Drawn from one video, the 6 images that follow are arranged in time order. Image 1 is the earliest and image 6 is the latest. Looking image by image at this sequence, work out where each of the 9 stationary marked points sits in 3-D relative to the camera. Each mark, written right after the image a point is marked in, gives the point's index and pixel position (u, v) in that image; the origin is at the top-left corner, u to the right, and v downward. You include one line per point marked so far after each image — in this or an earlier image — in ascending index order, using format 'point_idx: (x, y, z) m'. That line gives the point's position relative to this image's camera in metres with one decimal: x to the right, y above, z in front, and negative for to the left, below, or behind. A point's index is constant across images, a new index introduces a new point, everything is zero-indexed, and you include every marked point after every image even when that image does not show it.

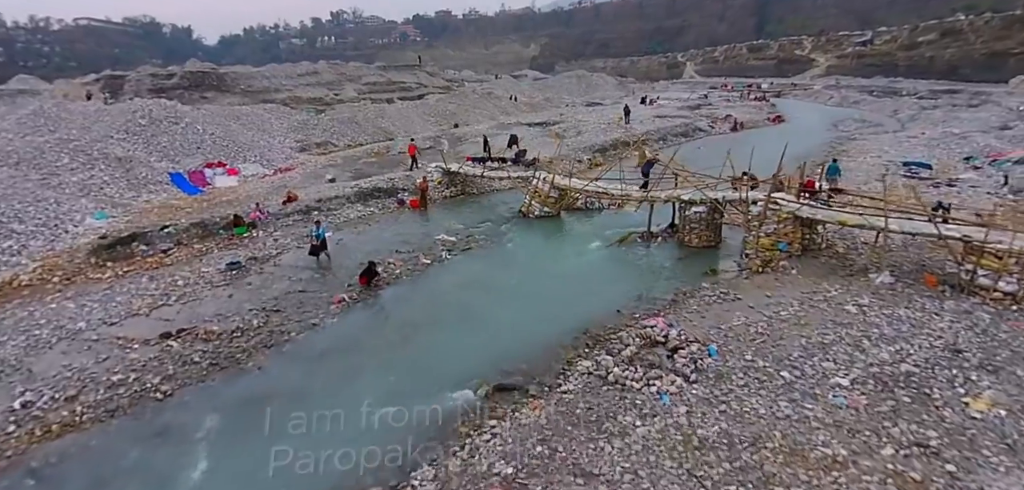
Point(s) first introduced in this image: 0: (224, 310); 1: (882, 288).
0: (-8.8, -2.0, +15.1) m
1: (+9.5, -1.1, +12.7) m
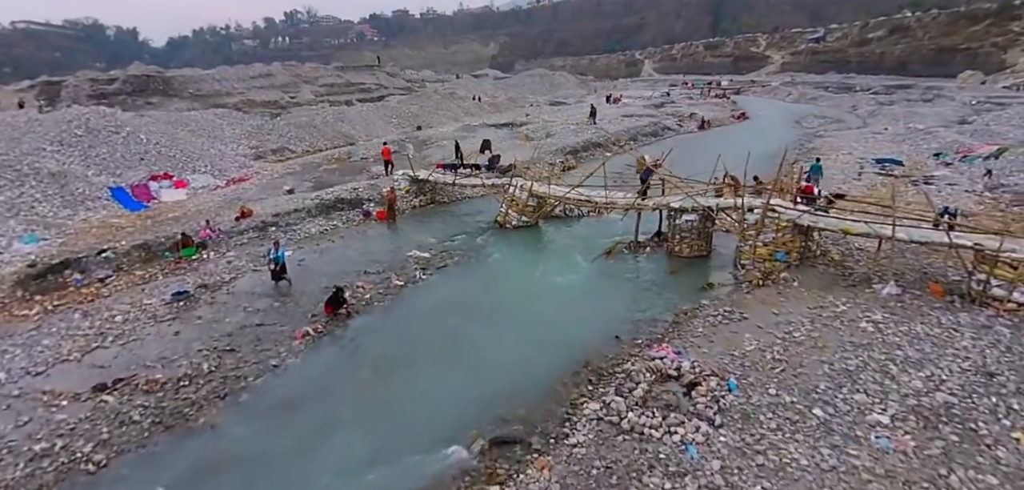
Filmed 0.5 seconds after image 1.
0: (-9.2, -2.9, +13.2) m
1: (+9.3, -1.4, +12.1) m
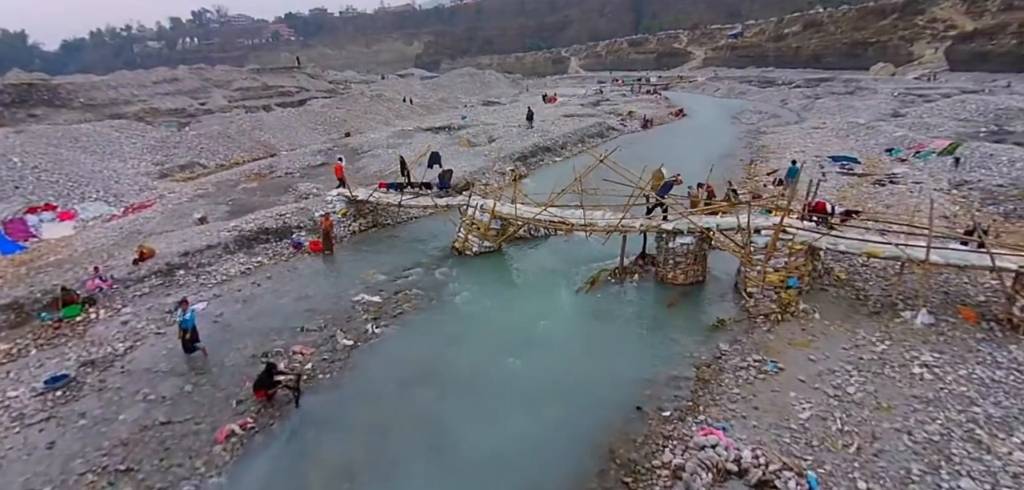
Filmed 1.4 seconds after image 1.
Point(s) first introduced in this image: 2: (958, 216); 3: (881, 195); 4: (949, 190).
0: (-9.2, -4.6, +9.6) m
1: (+9.1, -1.9, +10.8) m
2: (+15.7, +1.0, +17.3) m
3: (+14.9, +2.0, +20.0) m
4: (+17.8, +2.2, +20.1) m
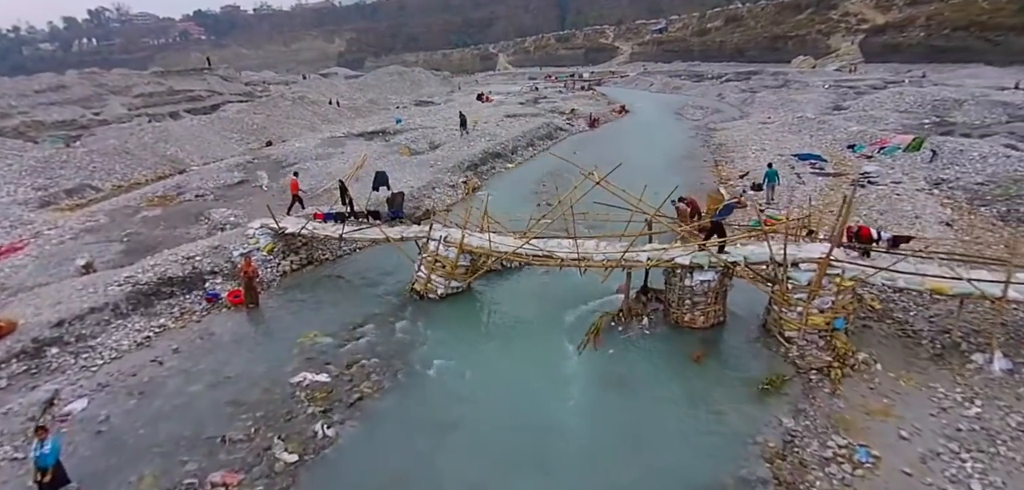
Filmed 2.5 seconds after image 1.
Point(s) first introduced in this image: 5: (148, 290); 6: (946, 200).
0: (-8.6, -6.3, +5.6) m
1: (+9.2, -2.5, +9.0) m
2: (+14.8, +0.8, +16.4) m
3: (+13.6, +1.7, +18.9) m
4: (+16.5, +2.1, +19.4) m
5: (-12.1, -1.5, +16.8) m
6: (+16.1, +1.7, +18.3) m
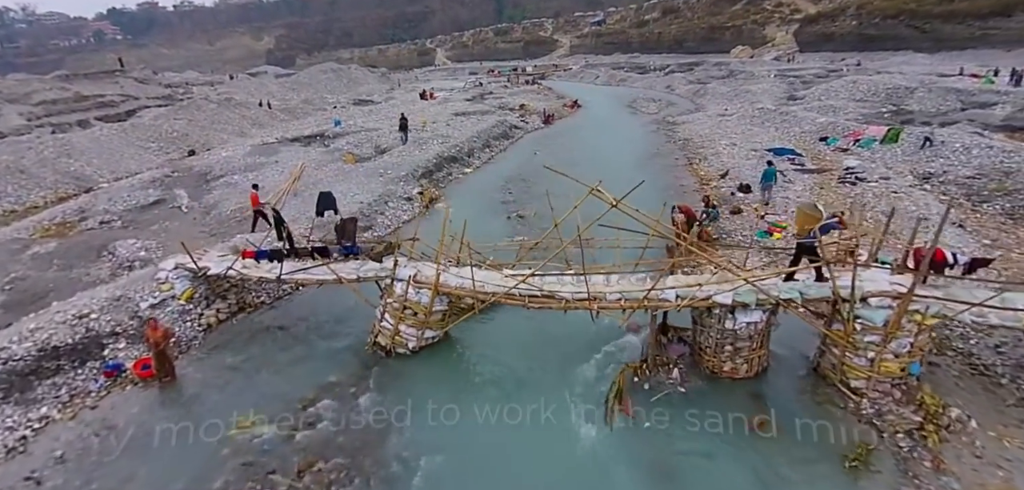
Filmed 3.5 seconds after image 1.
0: (-7.6, -7.8, +2.3) m
1: (+9.5, -2.9, +7.5) m
2: (+14.1, +0.8, +15.3) m
3: (+12.7, +1.7, +17.7) m
4: (+15.4, +2.2, +18.5) m
5: (-12.5, -3.1, +13.0) m
6: (+15.2, +1.7, +17.4) m
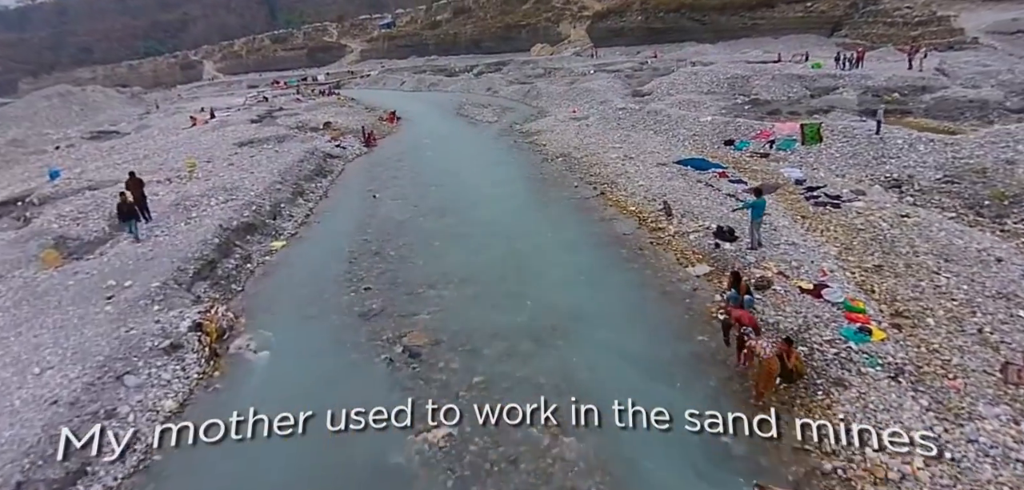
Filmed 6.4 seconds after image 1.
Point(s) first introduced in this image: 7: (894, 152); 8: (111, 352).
0: (-1.8, -11.9, -8.0) m
1: (+11.4, -4.3, +2.6) m
2: (+12.2, -0.2, +11.4) m
3: (+9.9, +0.4, +13.1) m
4: (+12.1, +1.4, +14.8) m
5: (-10.8, -8.5, +0.1) m
6: (+12.4, +0.9, +13.7) m
7: (+13.7, +3.4, +17.7) m
8: (-9.6, -2.4, +12.3) m
